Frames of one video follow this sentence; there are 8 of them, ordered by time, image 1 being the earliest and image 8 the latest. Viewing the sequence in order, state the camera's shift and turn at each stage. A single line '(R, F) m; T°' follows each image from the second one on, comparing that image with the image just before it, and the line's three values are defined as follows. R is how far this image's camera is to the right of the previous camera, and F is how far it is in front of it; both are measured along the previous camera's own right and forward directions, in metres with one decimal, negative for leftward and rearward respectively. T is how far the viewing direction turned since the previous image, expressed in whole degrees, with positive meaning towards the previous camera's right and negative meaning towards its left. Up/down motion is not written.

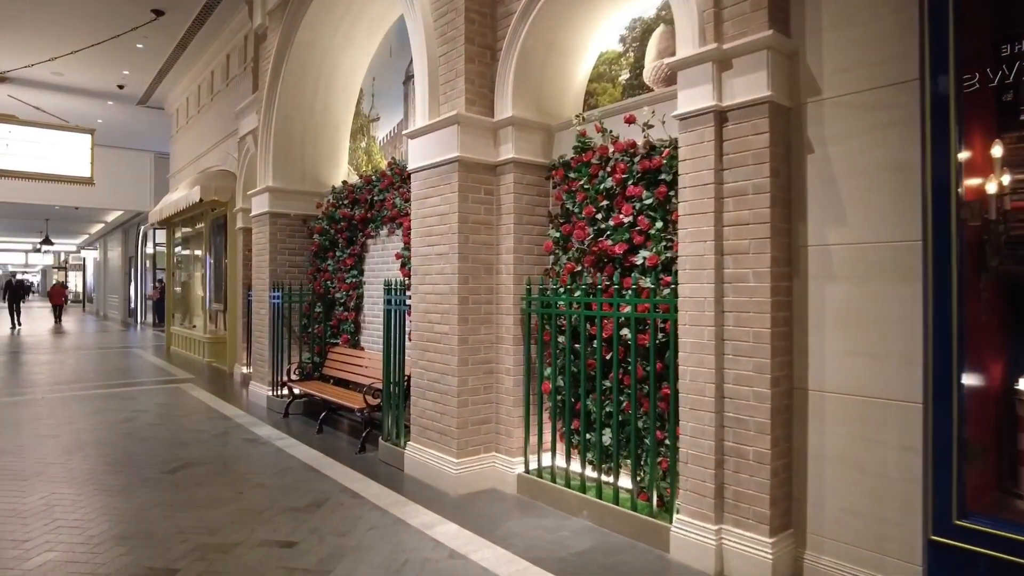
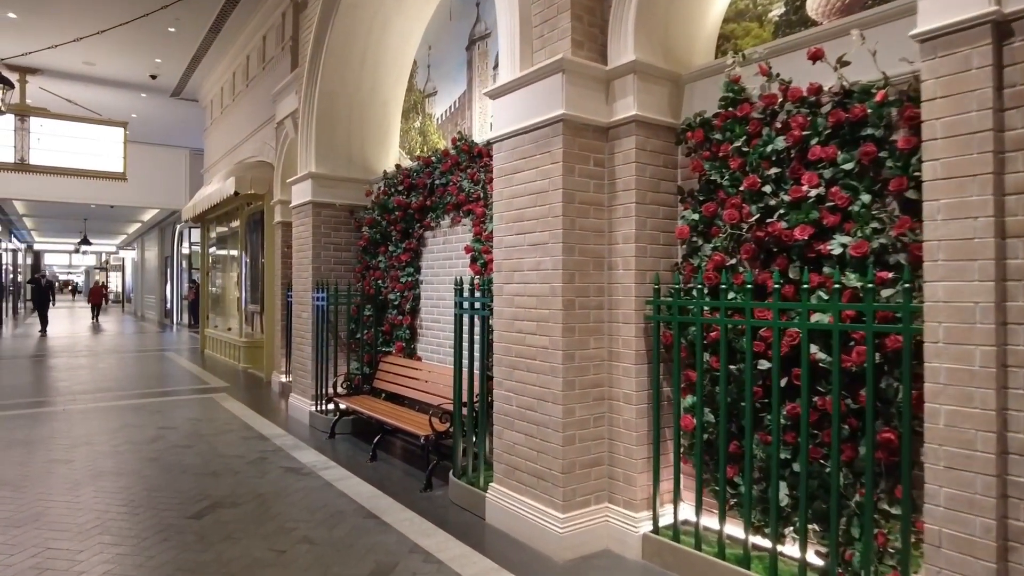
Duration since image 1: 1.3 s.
(-0.5, +1.1) m; -3°
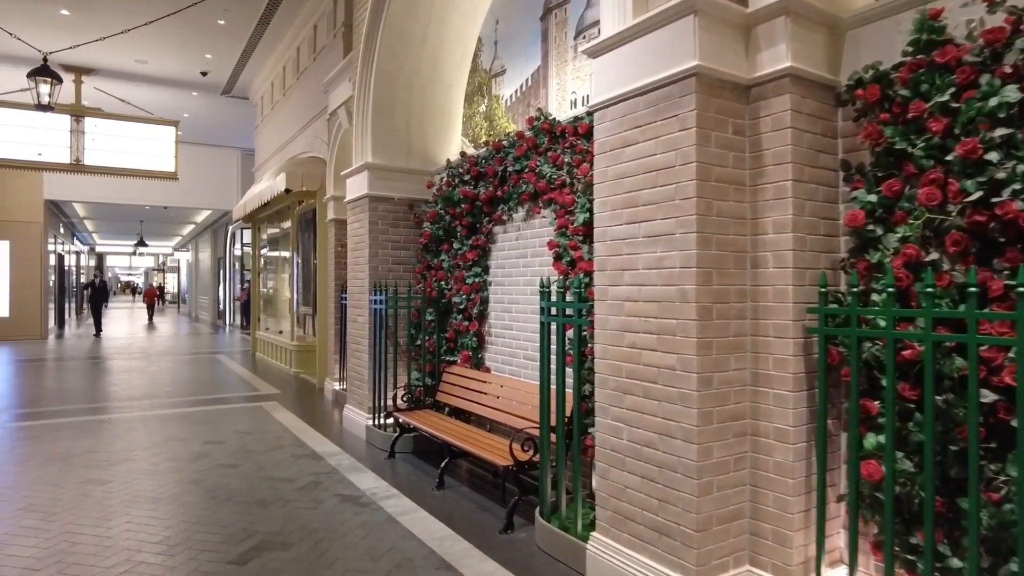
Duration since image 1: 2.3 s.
(-0.3, +0.7) m; -4°
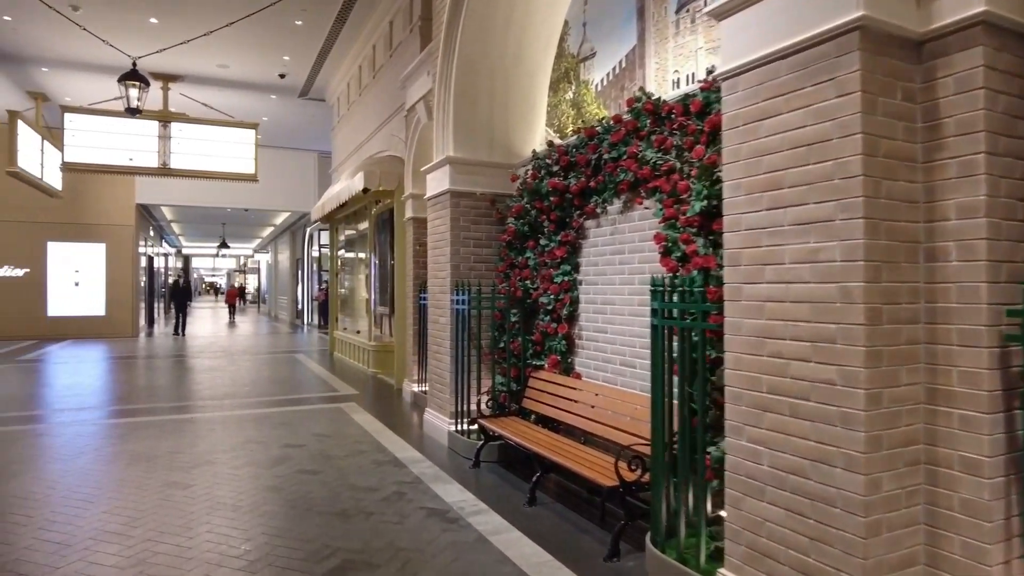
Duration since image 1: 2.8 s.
(-0.2, +0.4) m; -6°
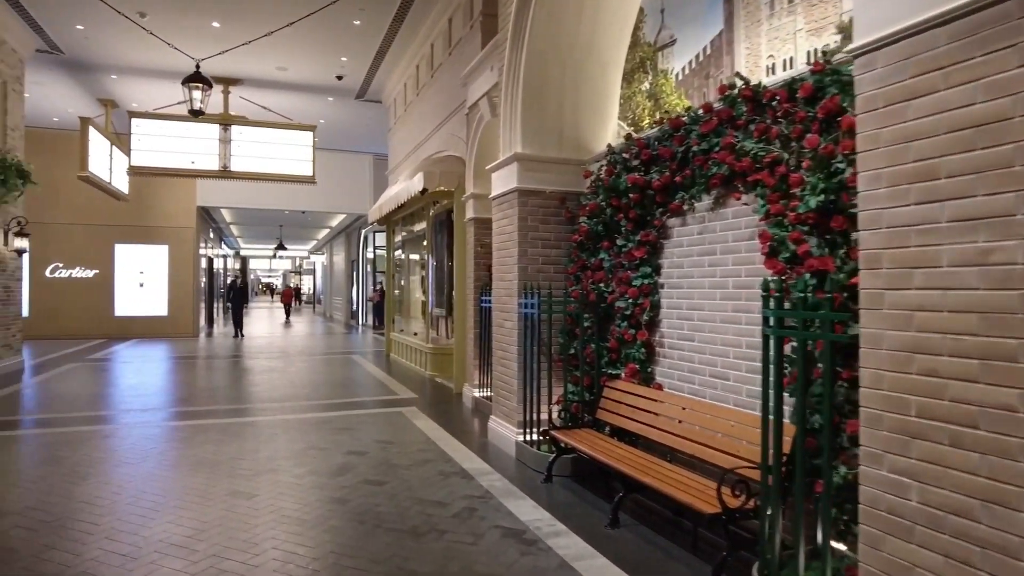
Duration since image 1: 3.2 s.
(-0.2, +0.3) m; -4°
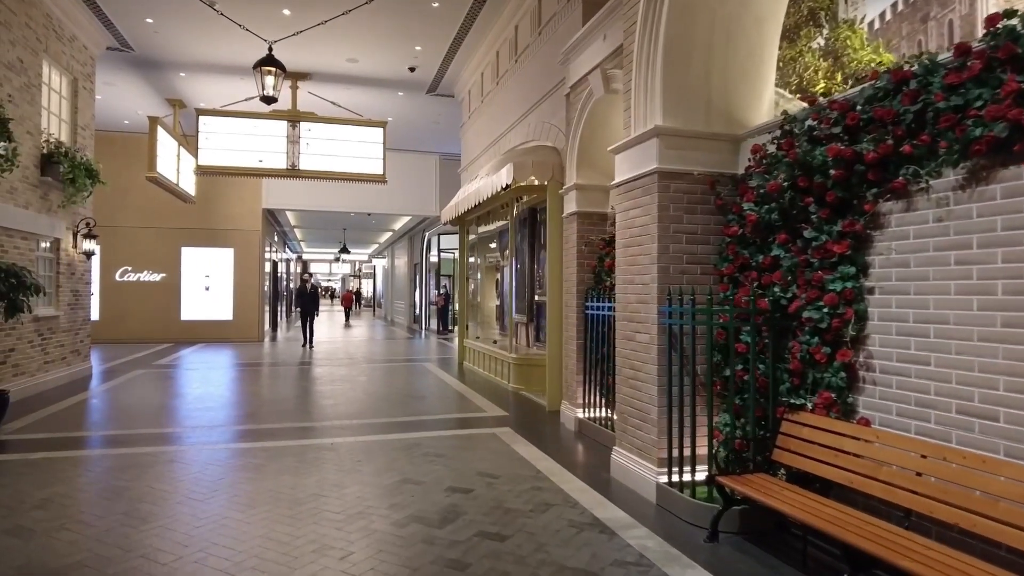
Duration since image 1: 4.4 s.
(-0.6, +1.0) m; -4°
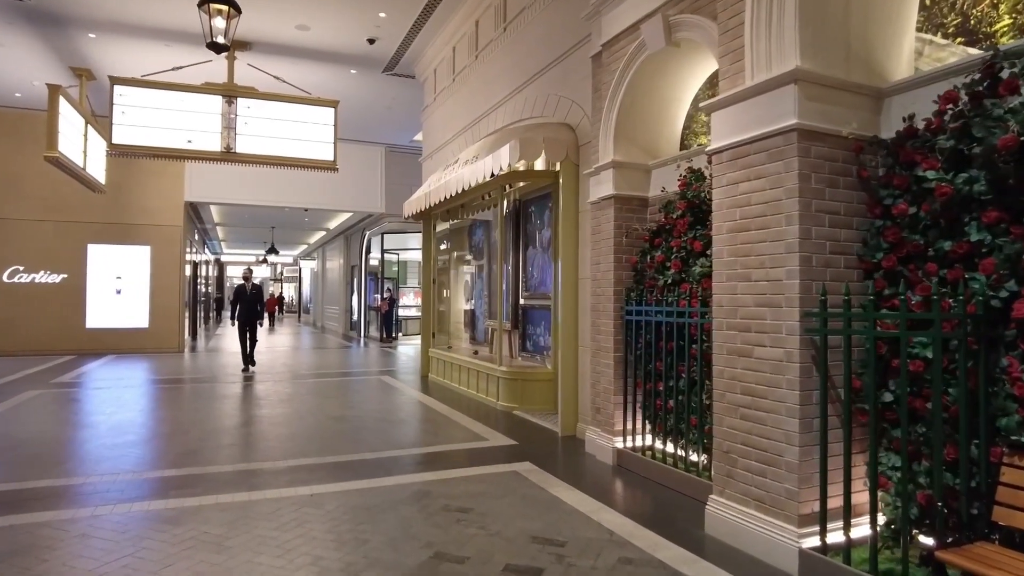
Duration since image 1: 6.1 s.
(-0.8, +1.4) m; +7°
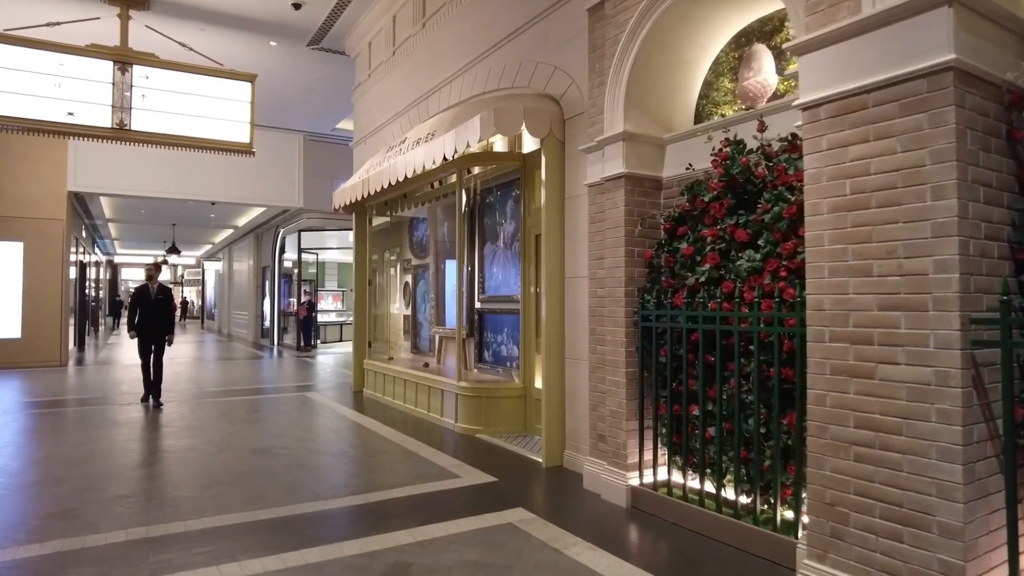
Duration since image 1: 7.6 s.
(-0.5, +1.2) m; +7°
